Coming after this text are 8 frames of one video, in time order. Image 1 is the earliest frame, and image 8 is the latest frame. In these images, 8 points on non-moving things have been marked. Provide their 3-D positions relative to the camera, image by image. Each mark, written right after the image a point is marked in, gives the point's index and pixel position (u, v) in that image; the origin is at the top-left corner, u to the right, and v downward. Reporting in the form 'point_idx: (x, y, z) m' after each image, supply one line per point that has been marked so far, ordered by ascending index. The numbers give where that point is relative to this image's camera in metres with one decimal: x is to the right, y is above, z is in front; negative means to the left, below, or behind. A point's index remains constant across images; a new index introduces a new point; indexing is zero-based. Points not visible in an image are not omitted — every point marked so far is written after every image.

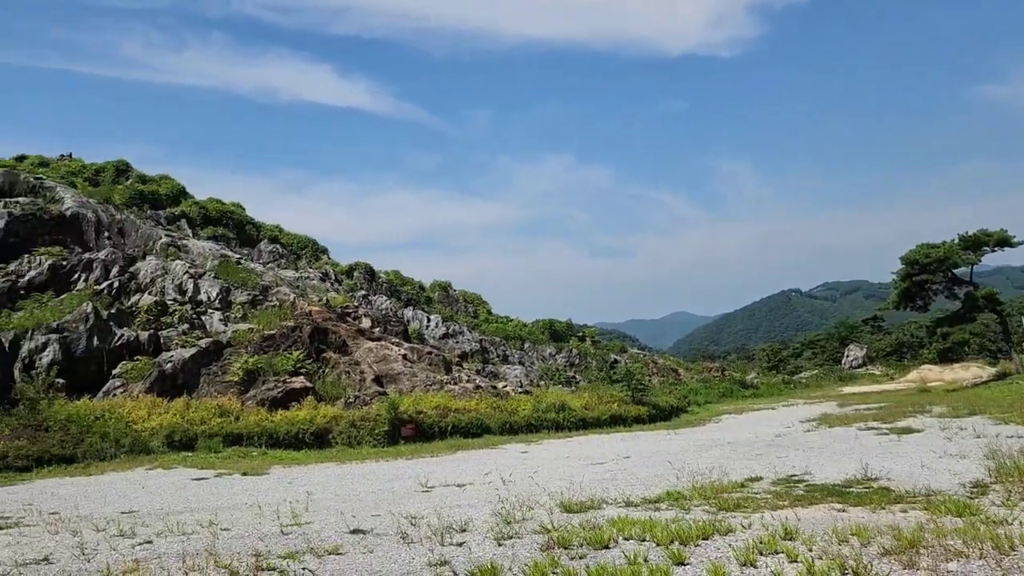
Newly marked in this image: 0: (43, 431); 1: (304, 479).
0: (-10.4, -3.2, +18.8) m
1: (-3.2, -3.0, +13.1) m
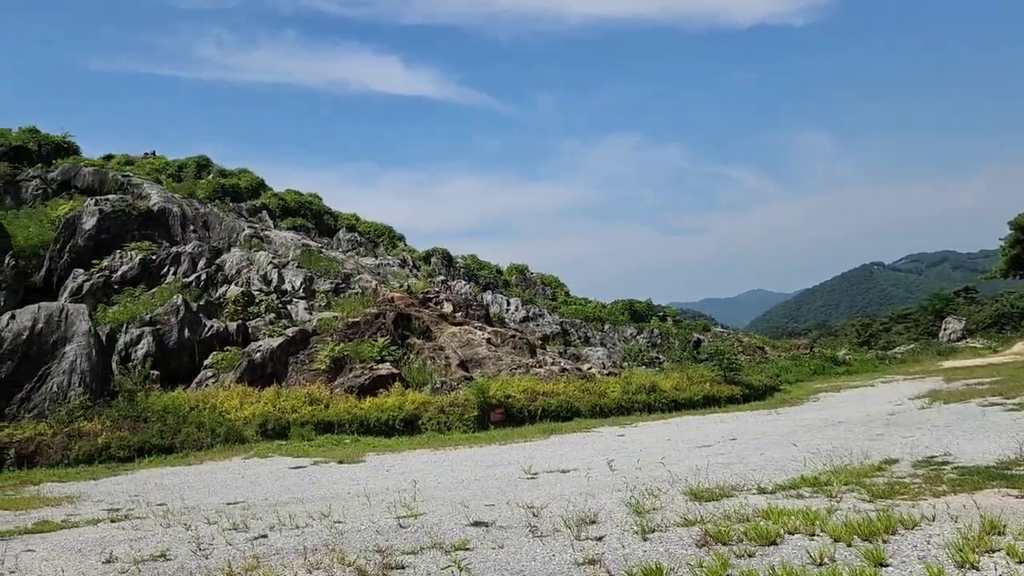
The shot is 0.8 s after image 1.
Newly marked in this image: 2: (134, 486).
0: (-8.4, -3.0, +19.1) m
1: (-1.7, -2.8, +12.9) m
2: (-5.7, -3.0, +12.8) m
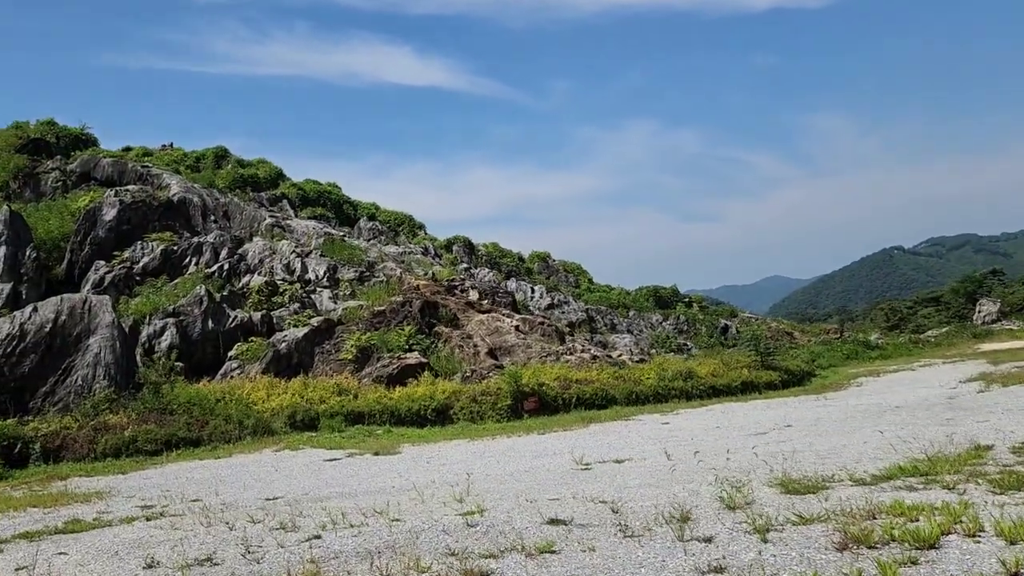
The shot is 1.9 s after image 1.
0: (-7.6, -2.8, +18.7) m
1: (-1.0, -2.5, +12.3) m
2: (-5.0, -2.8, +12.3) m
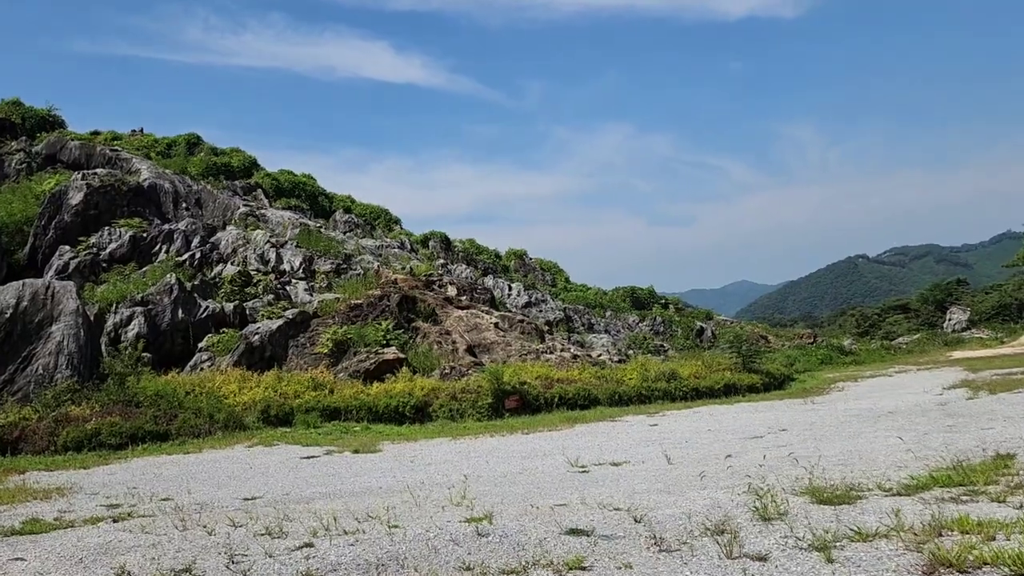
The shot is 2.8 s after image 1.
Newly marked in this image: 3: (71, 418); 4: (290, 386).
0: (-8.0, -2.5, +17.9) m
1: (-1.2, -2.4, +11.7) m
2: (-5.2, -2.6, +11.6) m
3: (-8.8, -2.6, +16.9) m
4: (-5.2, -2.3, +19.6) m
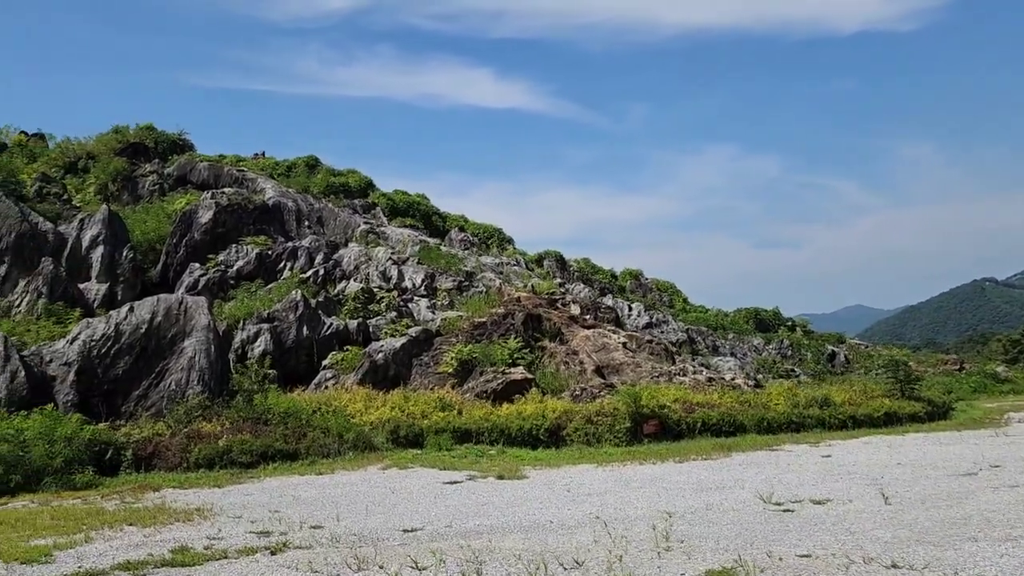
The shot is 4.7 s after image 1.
0: (-5.1, -2.8, +17.5) m
1: (+0.9, -2.5, +10.6) m
2: (-3.1, -2.7, +10.9) m
3: (-6.1, -2.9, +16.6) m
4: (-2.1, -2.6, +18.9) m
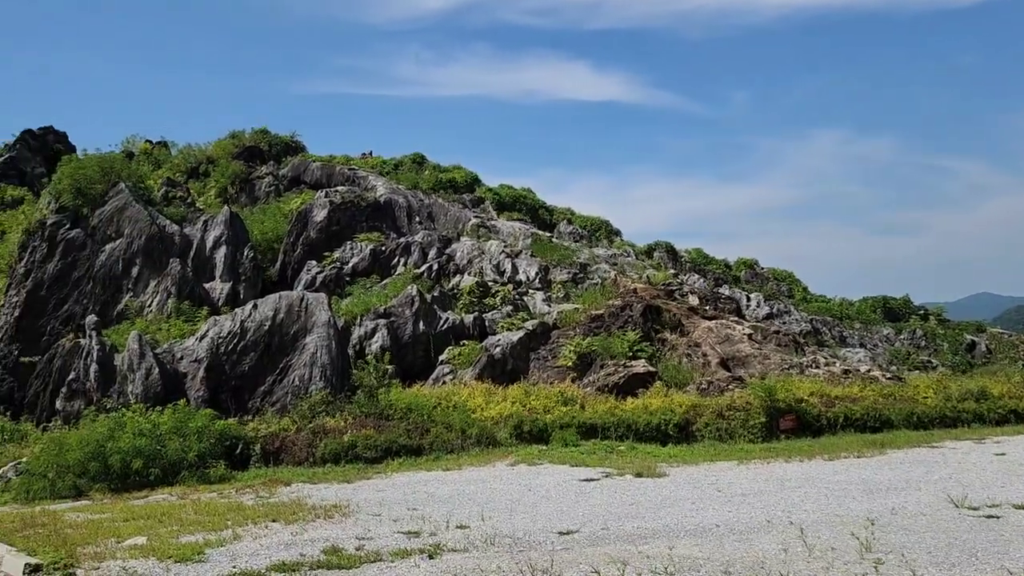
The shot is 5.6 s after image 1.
0: (-2.6, -2.7, +17.3) m
1: (+2.6, -2.3, +9.8) m
2: (-1.3, -2.6, +10.6) m
3: (-3.6, -2.8, +16.6) m
4: (+0.6, -2.4, +18.4) m
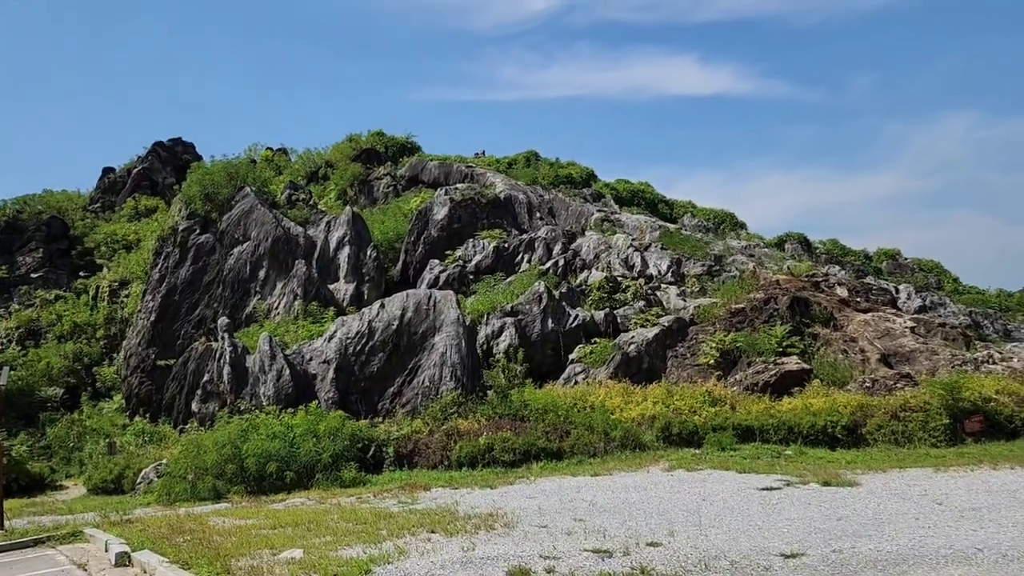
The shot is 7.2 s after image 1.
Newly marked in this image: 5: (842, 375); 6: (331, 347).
0: (+0.2, -2.6, +16.4) m
1: (+4.4, -2.1, +8.3) m
2: (+0.6, -2.5, +9.6) m
3: (-0.9, -2.7, +15.8) m
4: (+3.5, -2.3, +17.1) m
5: (+7.3, -1.9, +18.7) m
6: (-4.3, -1.4, +19.9) m
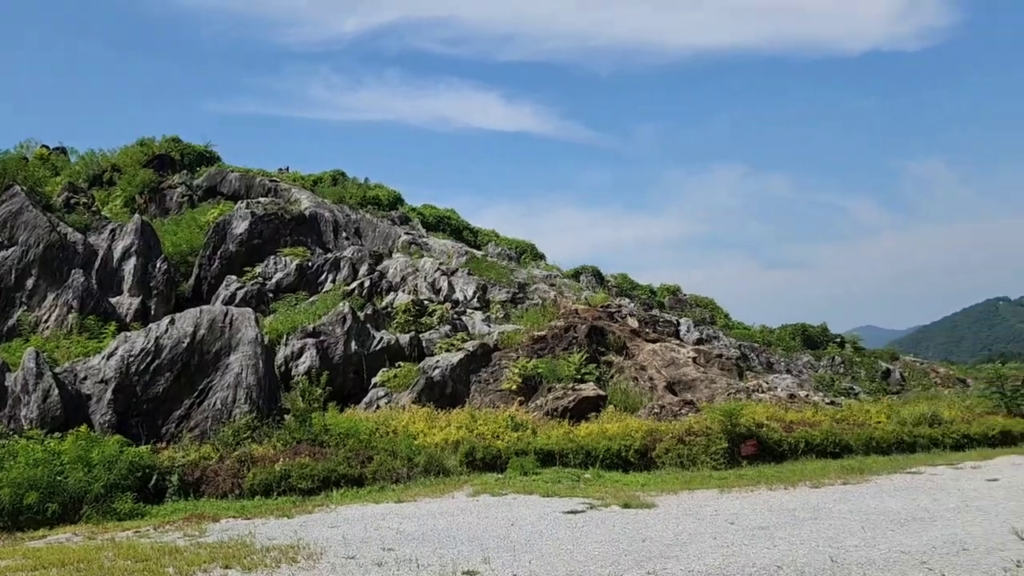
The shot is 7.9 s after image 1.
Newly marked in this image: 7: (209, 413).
0: (-3.5, -3.0, +15.8) m
1: (+2.5, -2.4, +8.9) m
2: (-1.5, -2.7, +9.2) m
3: (-4.5, -3.0, +14.9) m
4: (-0.5, -2.8, +17.2) m
5: (+2.8, -2.6, +19.6) m
6: (-8.6, -1.7, +18.1) m
7: (-6.2, -2.6, +17.4) m
